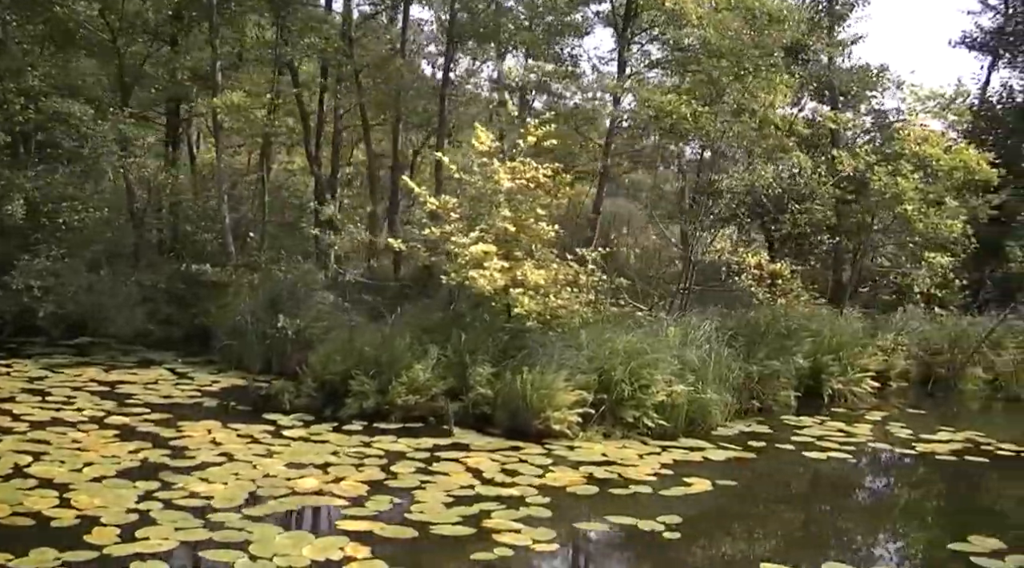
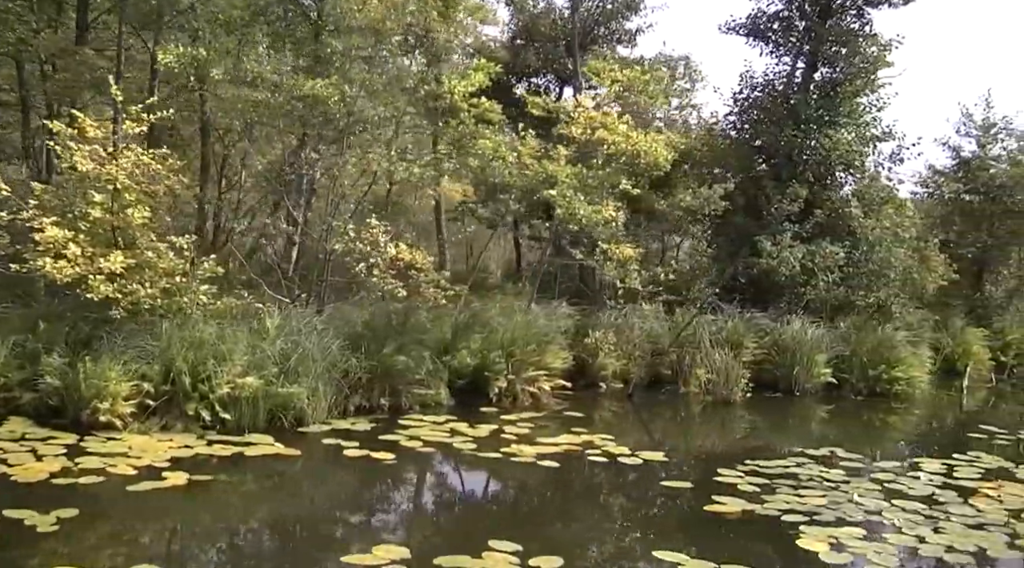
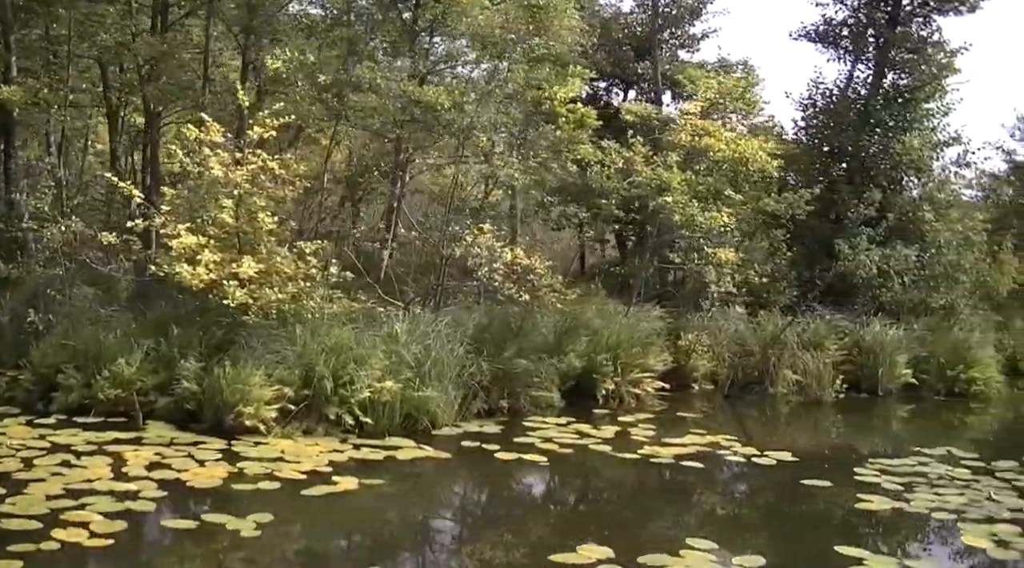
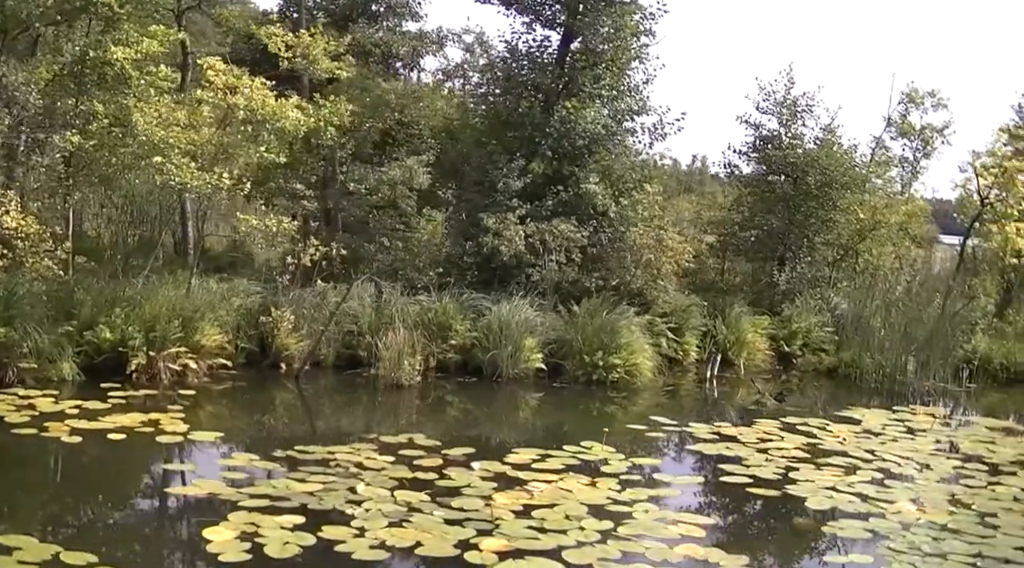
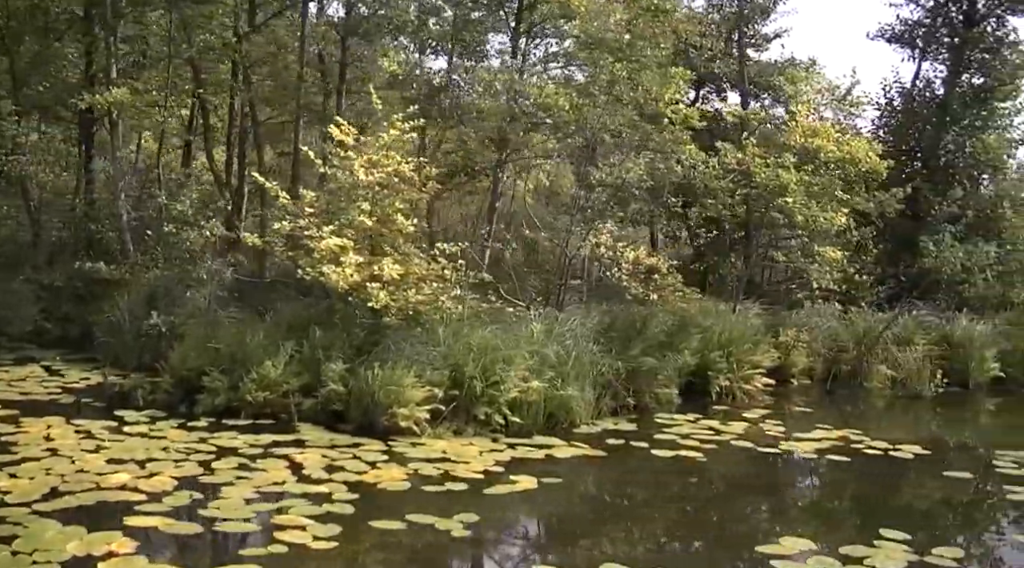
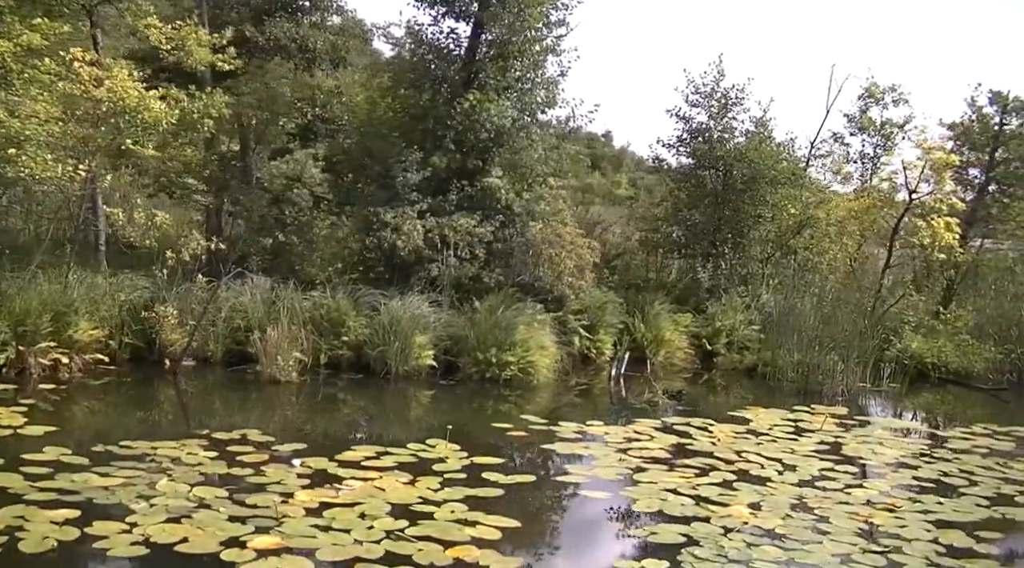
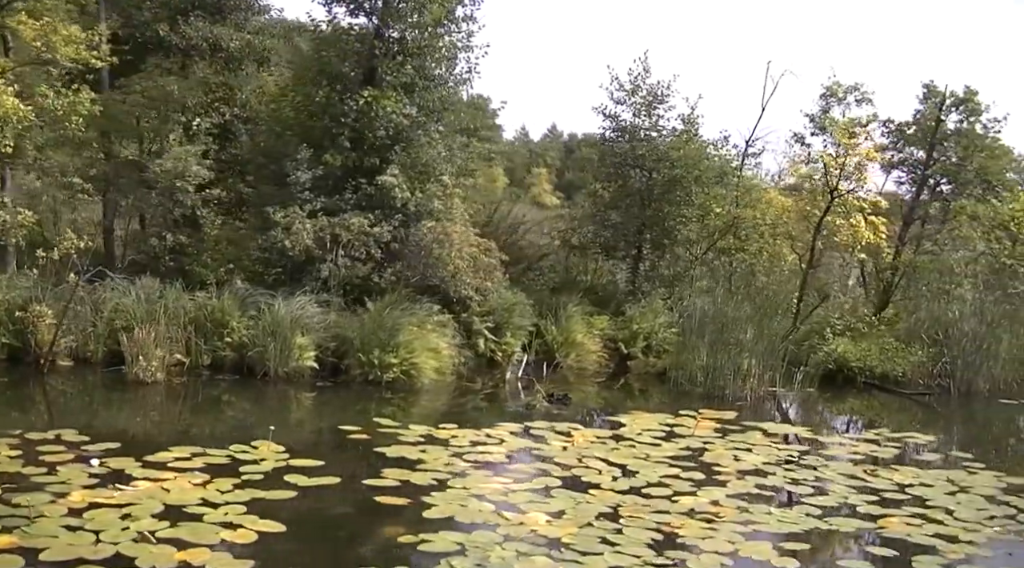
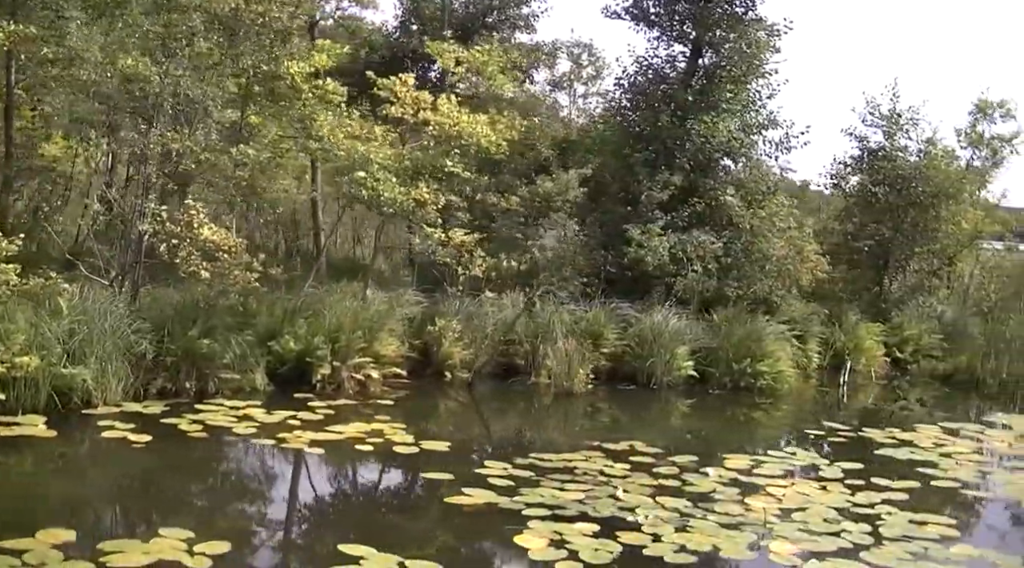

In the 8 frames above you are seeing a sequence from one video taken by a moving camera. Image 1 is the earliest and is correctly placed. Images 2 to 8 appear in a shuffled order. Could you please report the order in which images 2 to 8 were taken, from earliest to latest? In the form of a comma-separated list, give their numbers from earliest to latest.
5, 3, 2, 8, 4, 6, 7
